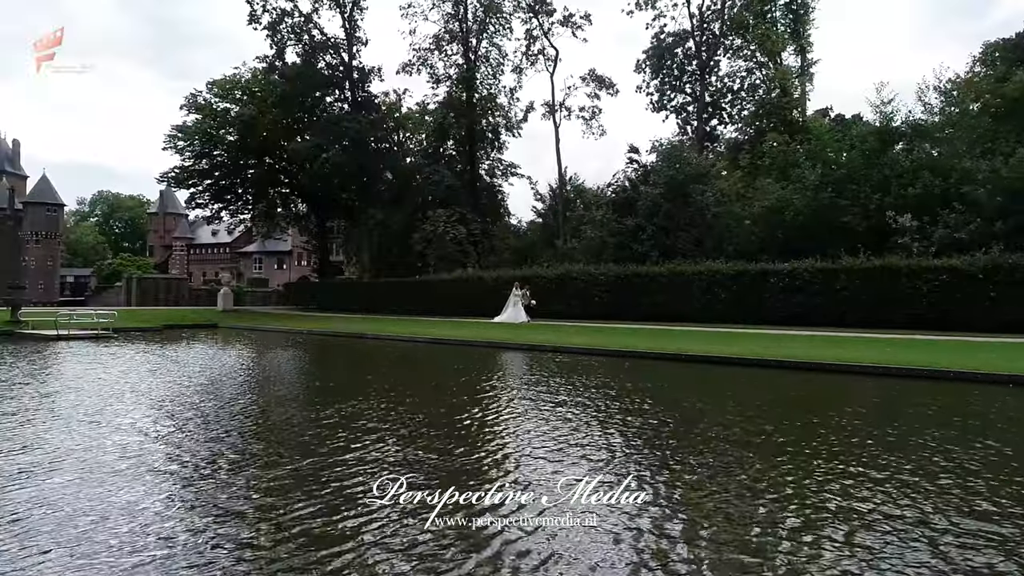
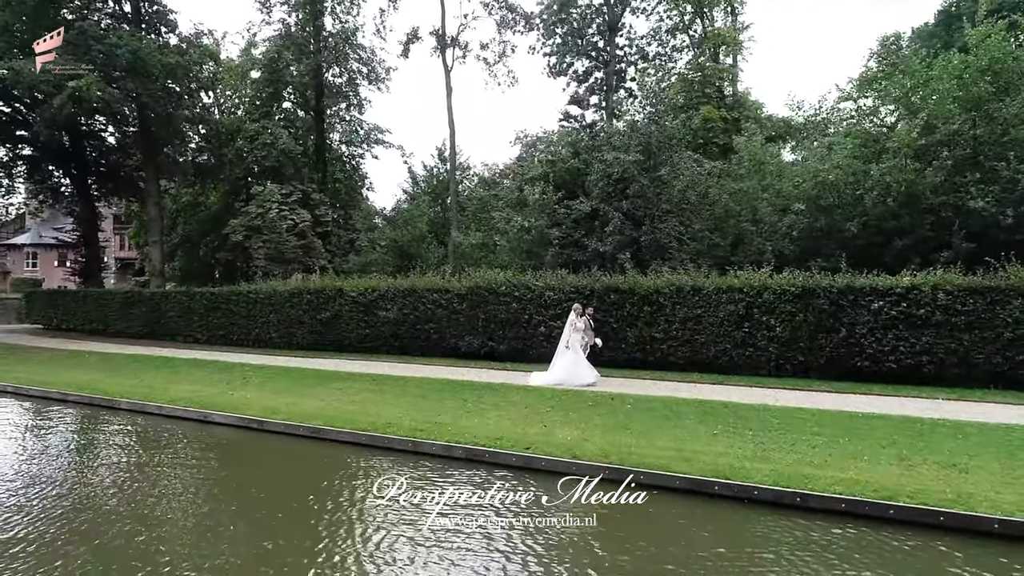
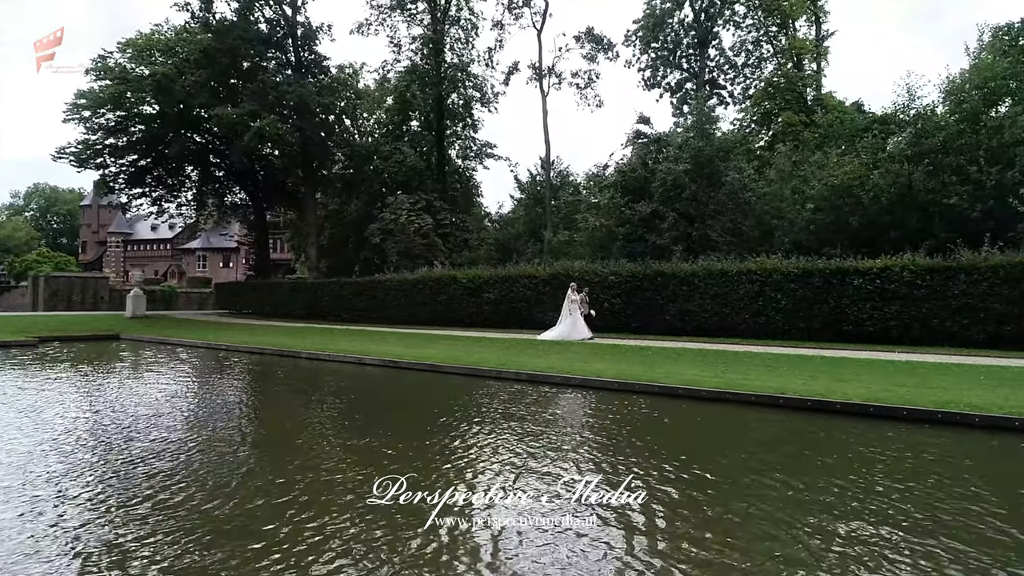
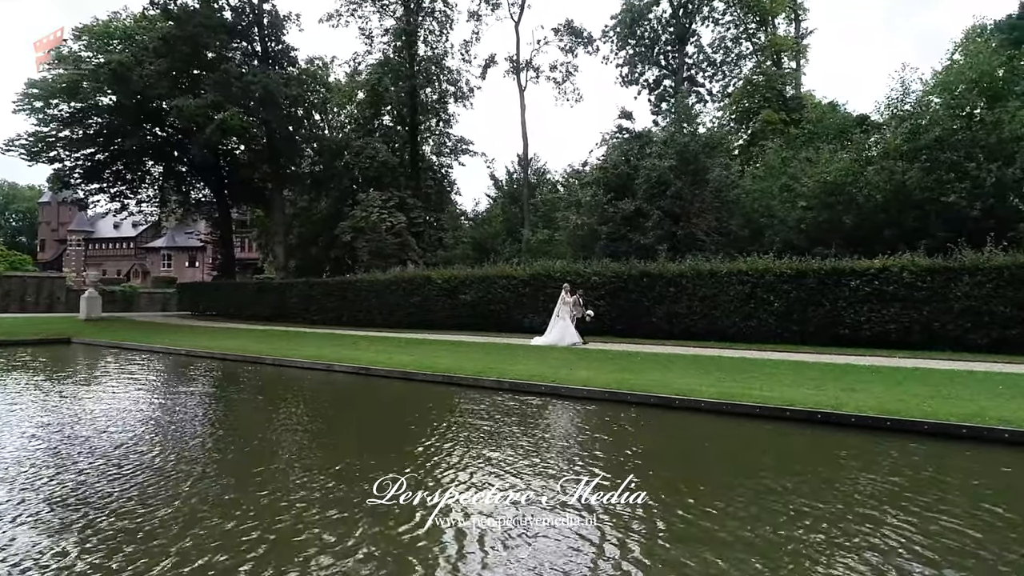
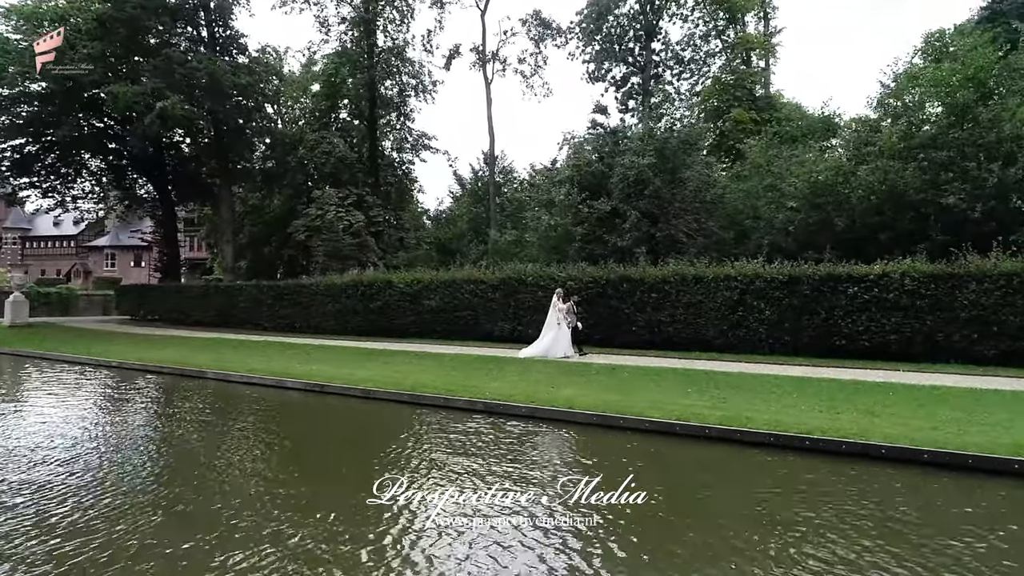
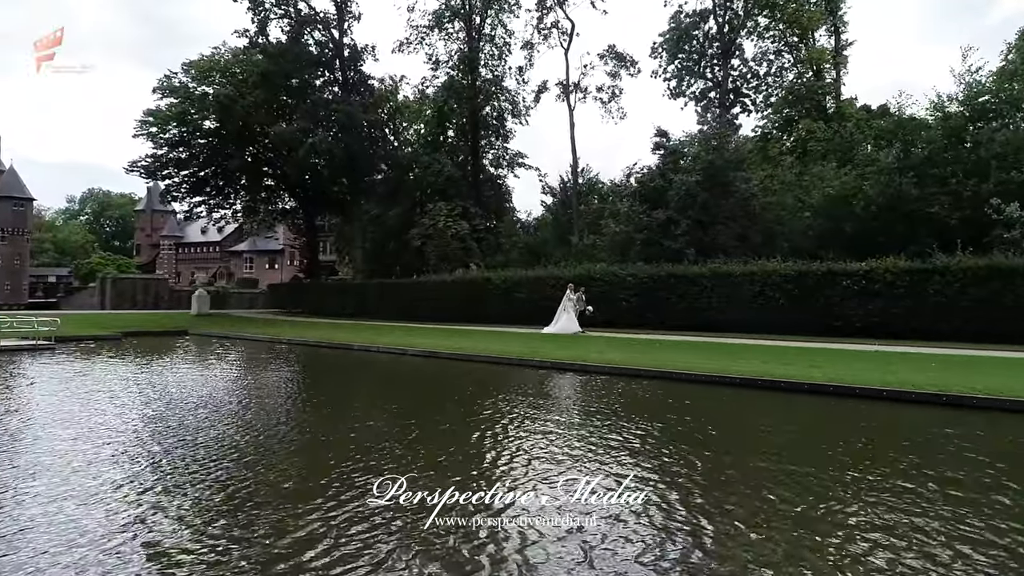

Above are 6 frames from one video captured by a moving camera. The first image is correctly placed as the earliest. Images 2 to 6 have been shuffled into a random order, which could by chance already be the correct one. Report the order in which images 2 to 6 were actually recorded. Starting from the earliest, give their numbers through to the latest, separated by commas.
6, 3, 4, 5, 2
